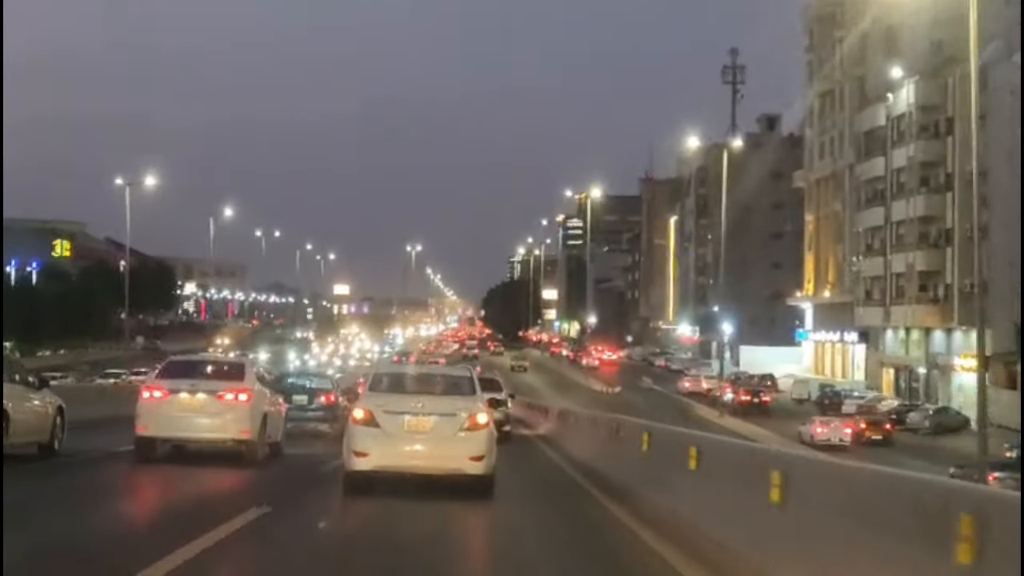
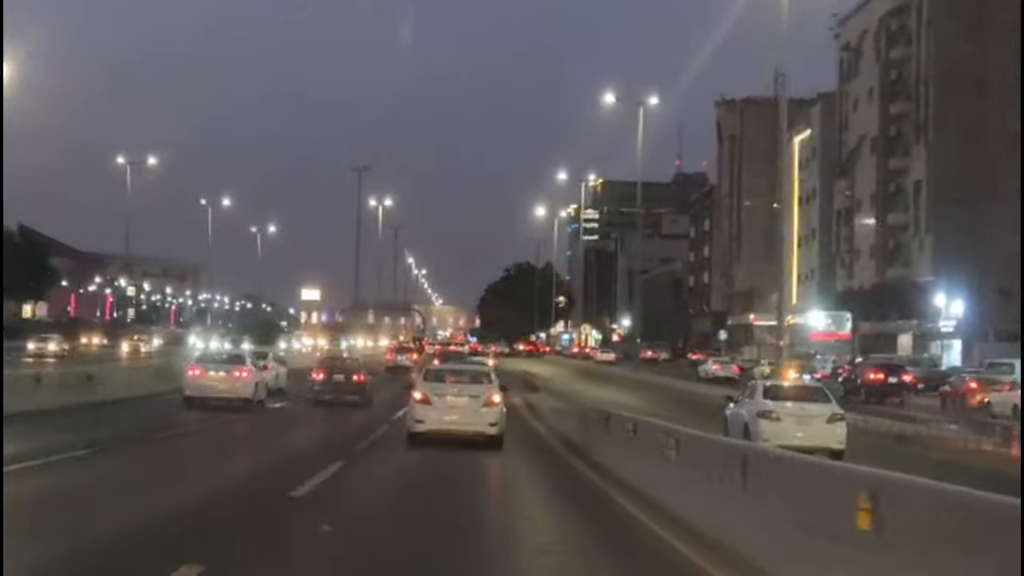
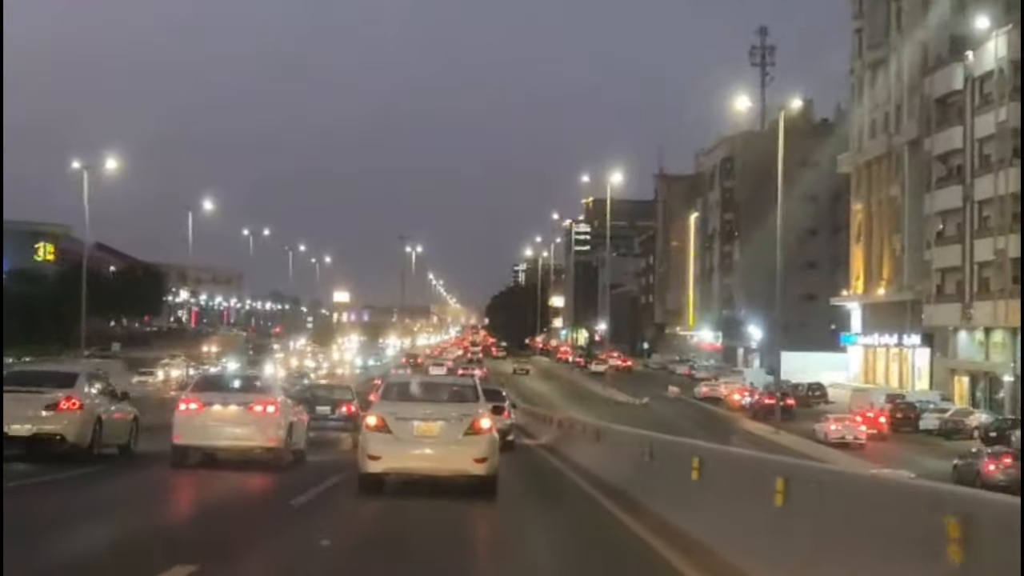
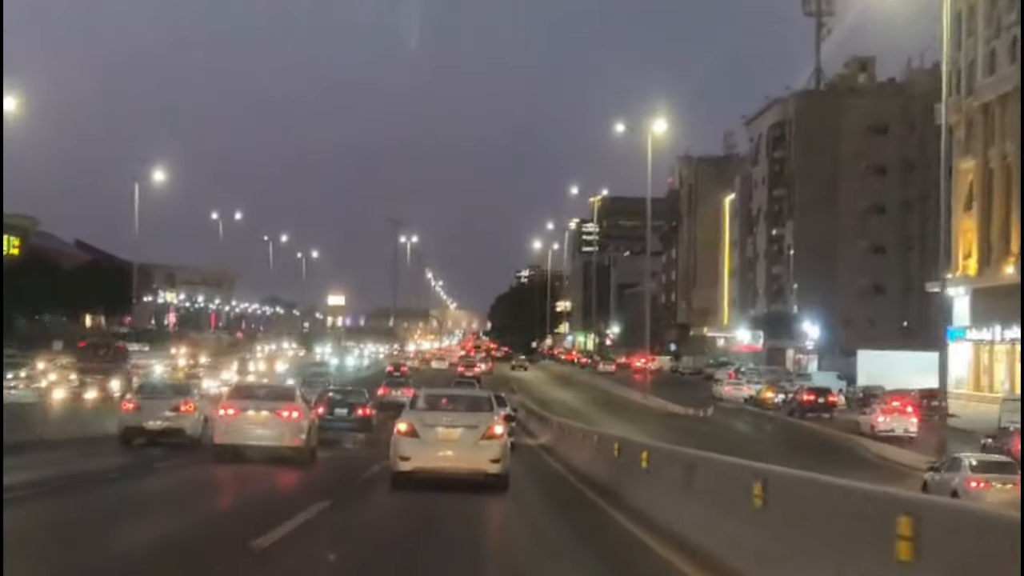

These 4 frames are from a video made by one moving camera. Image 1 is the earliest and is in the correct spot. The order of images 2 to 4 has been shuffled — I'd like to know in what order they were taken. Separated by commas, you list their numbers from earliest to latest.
3, 4, 2
